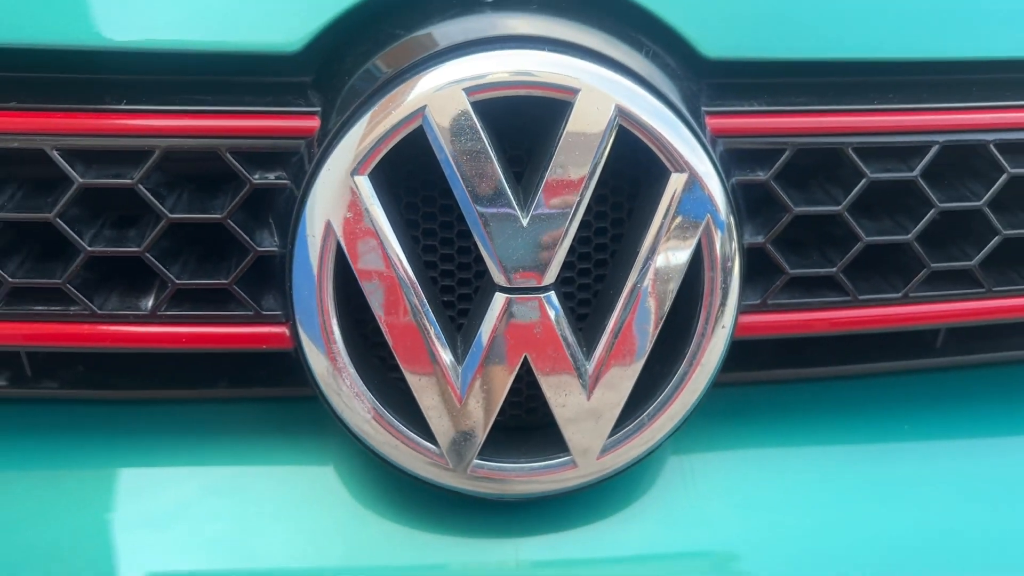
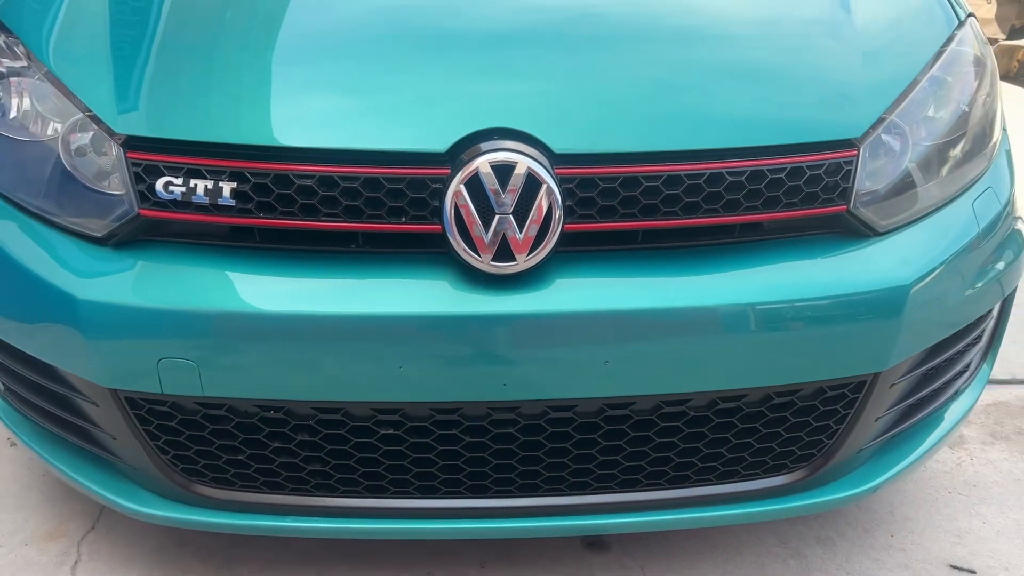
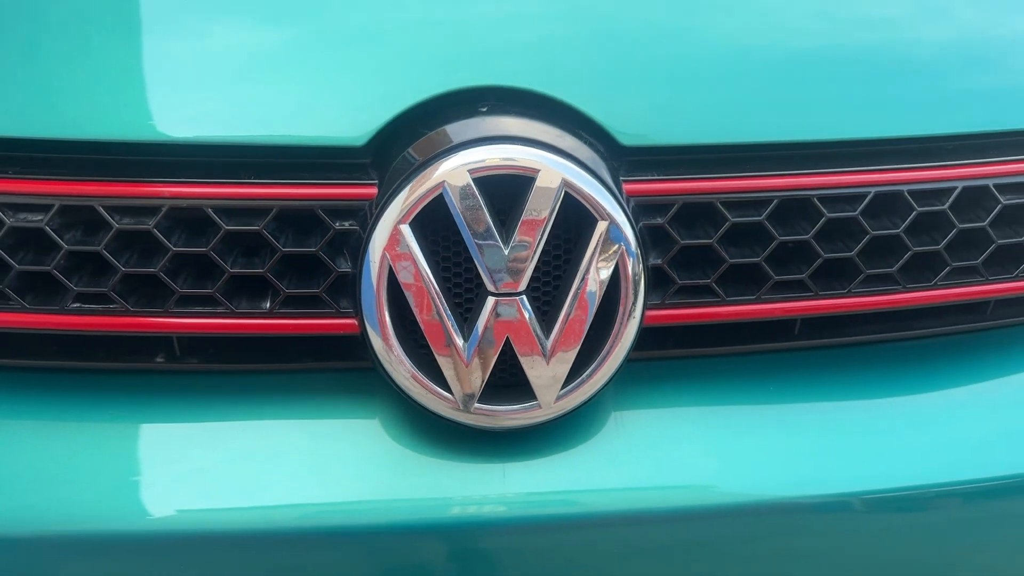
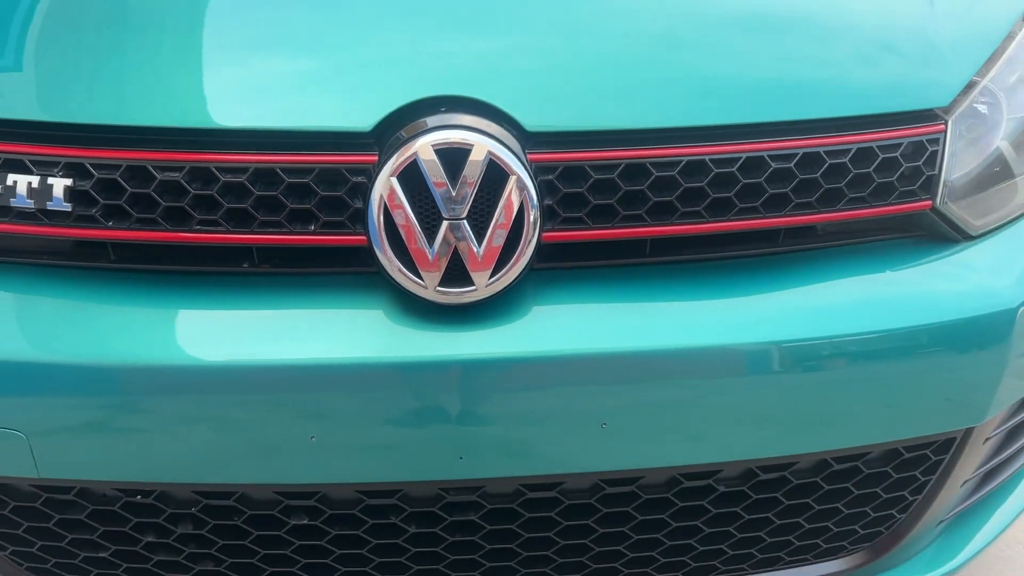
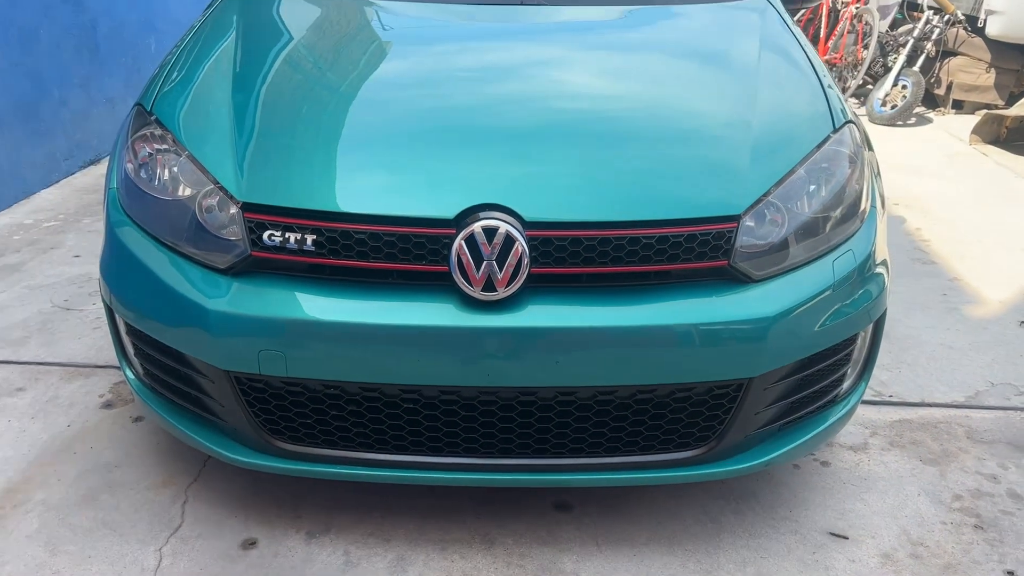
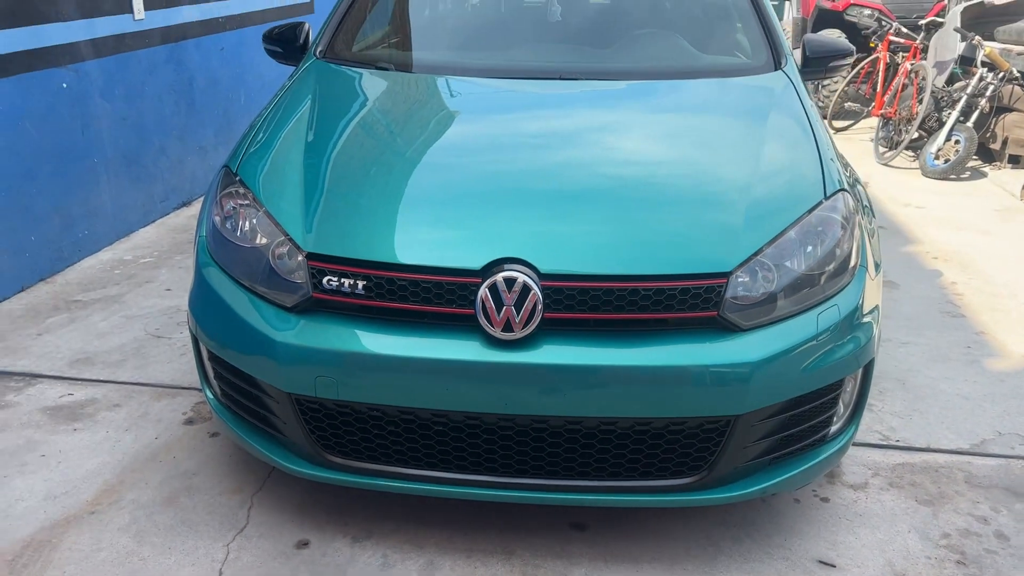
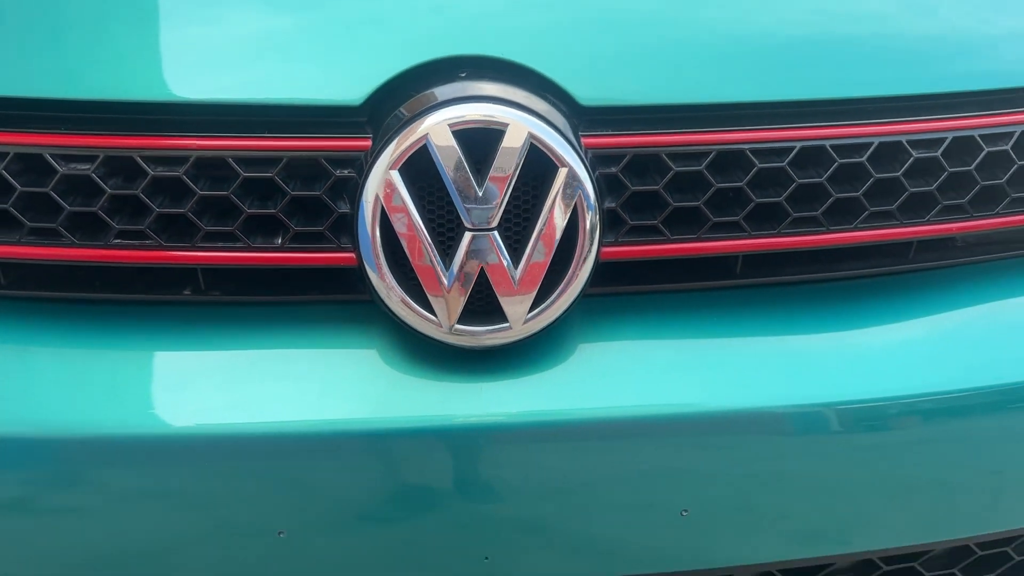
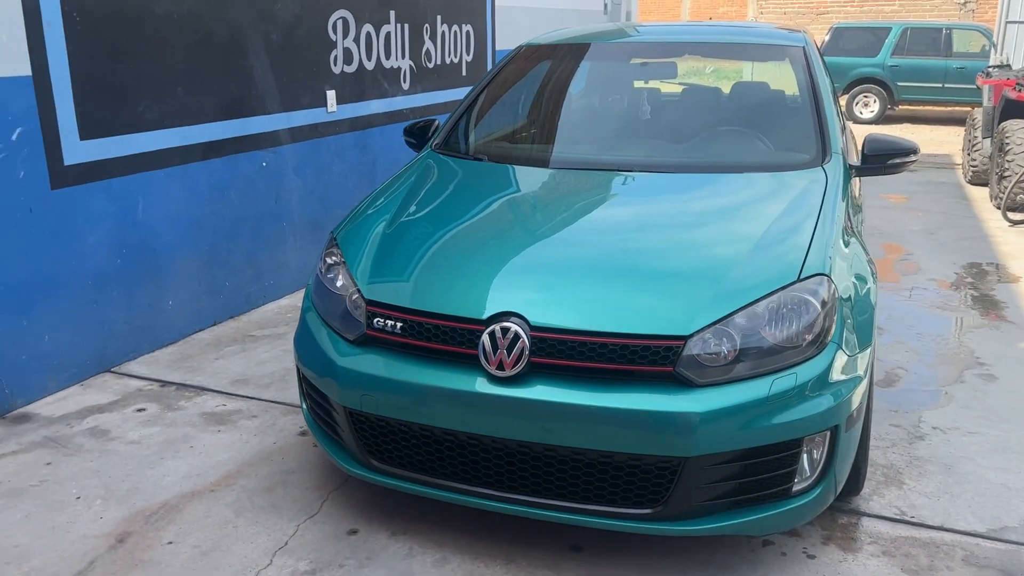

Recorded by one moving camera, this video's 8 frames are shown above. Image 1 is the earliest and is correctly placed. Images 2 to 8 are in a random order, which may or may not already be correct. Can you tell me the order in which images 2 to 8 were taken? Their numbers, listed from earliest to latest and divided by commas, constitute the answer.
3, 7, 4, 2, 5, 6, 8
